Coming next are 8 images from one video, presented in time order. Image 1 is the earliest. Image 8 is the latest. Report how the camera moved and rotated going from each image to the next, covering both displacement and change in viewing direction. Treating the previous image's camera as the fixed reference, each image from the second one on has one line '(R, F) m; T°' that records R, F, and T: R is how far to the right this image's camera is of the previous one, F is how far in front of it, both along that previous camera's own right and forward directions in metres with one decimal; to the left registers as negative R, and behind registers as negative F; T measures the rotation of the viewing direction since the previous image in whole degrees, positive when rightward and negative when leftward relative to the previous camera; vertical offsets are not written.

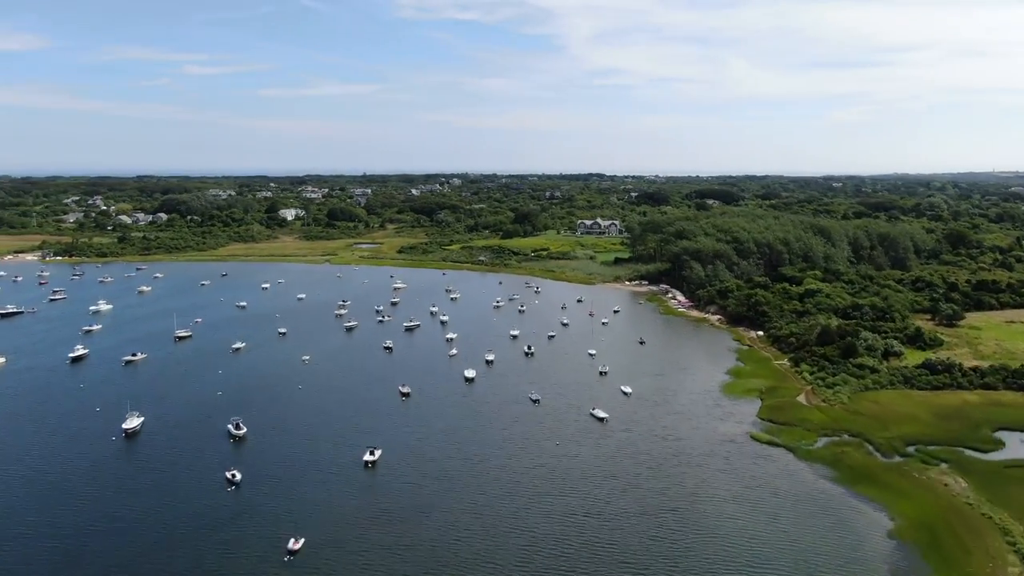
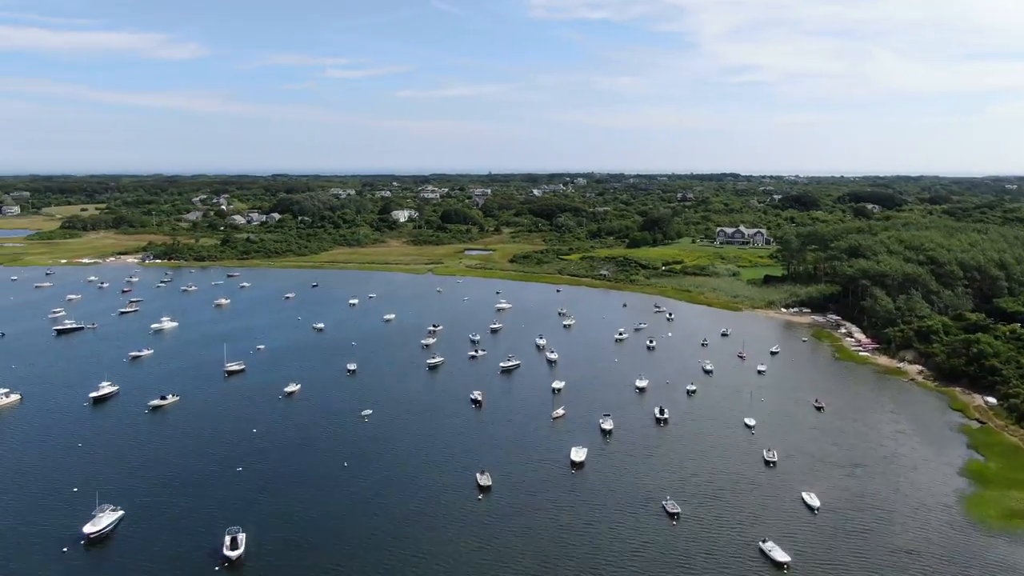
(-0.2, +13.7) m; -9°
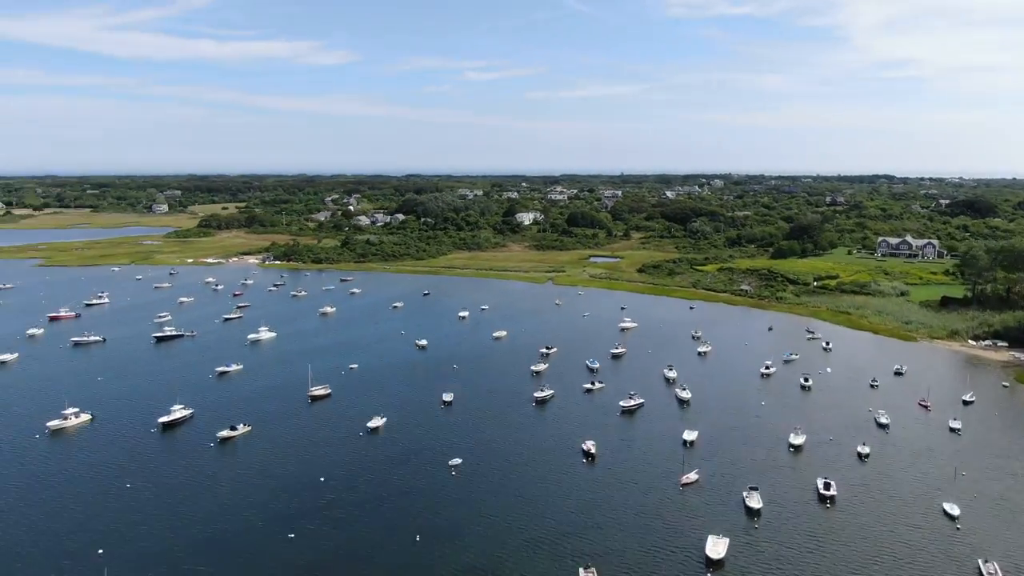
(+0.2, +7.6) m; -9°
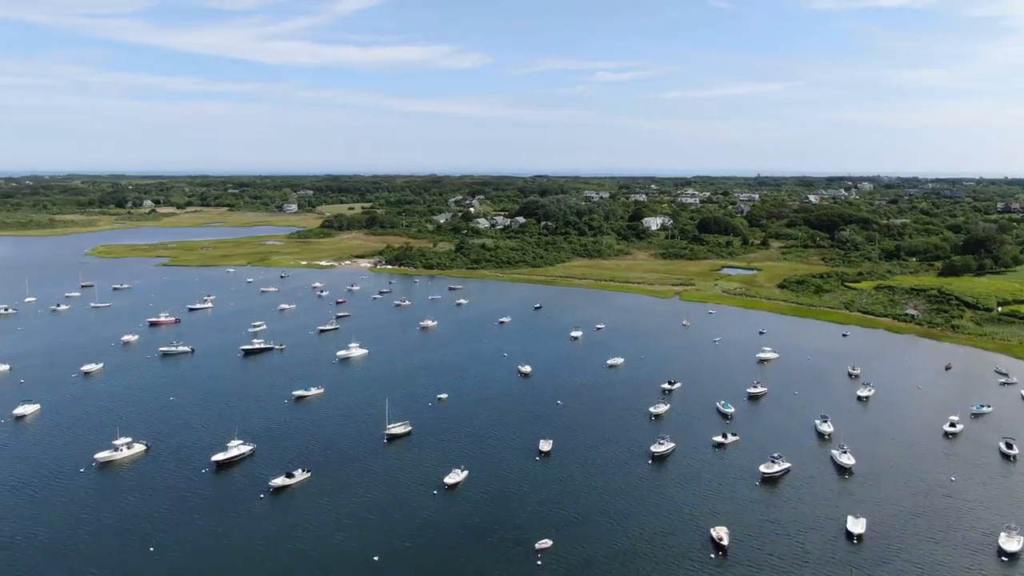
(+0.5, +7.5) m; -9°
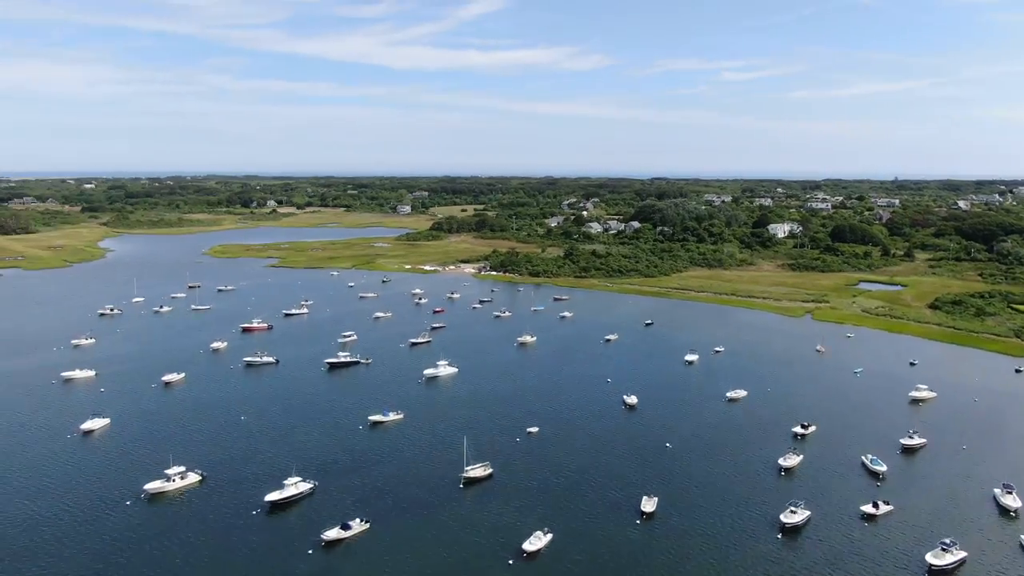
(+0.5, +5.7) m; -8°
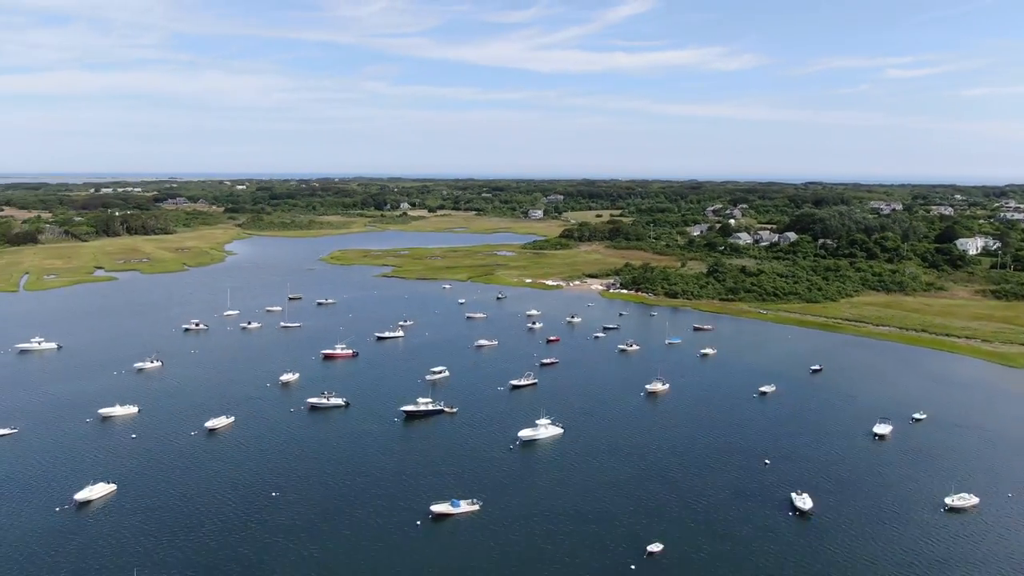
(+0.6, +11.6) m; -10°
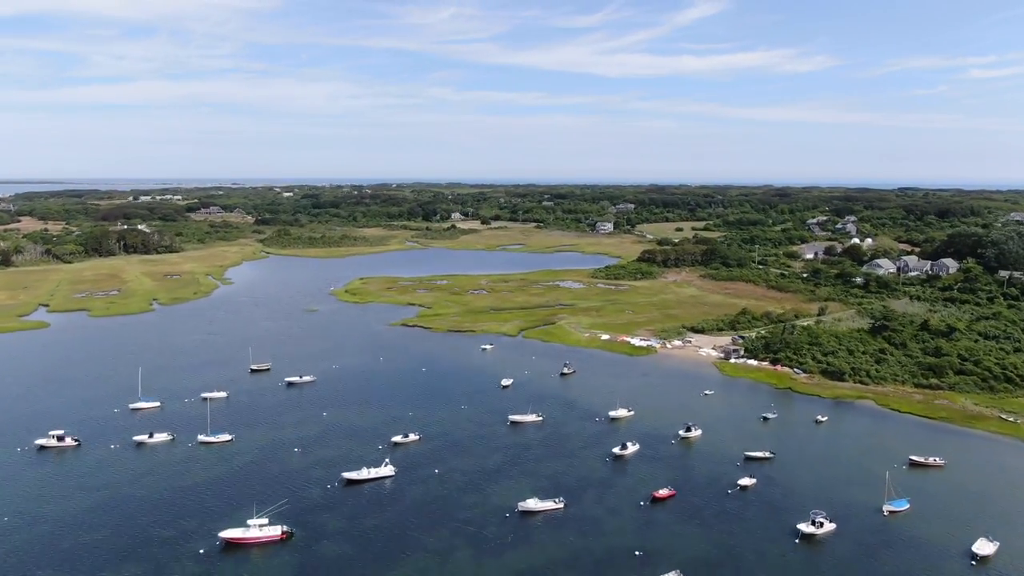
(-0.7, +27.7) m; -4°
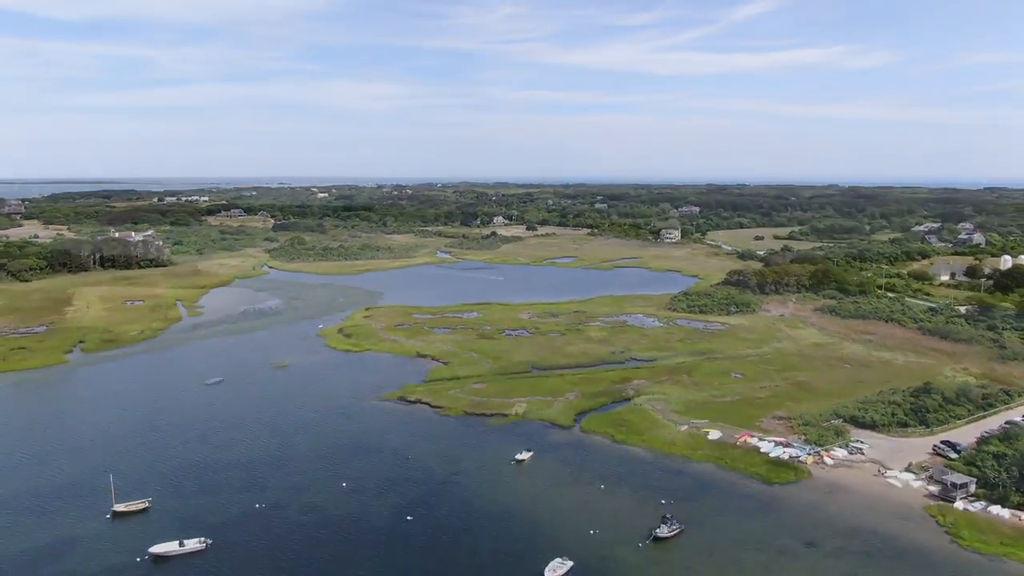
(-0.3, +24.1) m; -3°
